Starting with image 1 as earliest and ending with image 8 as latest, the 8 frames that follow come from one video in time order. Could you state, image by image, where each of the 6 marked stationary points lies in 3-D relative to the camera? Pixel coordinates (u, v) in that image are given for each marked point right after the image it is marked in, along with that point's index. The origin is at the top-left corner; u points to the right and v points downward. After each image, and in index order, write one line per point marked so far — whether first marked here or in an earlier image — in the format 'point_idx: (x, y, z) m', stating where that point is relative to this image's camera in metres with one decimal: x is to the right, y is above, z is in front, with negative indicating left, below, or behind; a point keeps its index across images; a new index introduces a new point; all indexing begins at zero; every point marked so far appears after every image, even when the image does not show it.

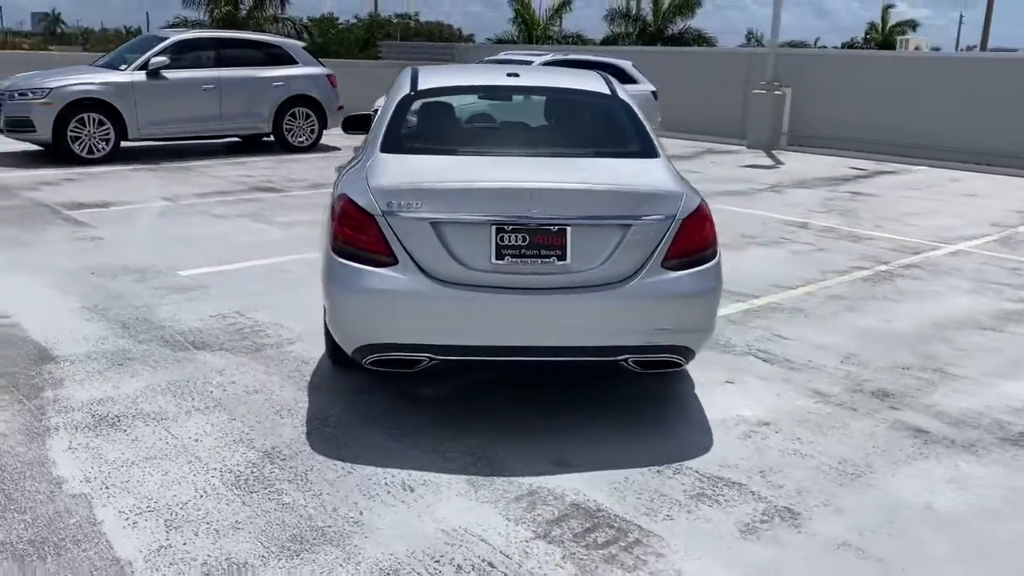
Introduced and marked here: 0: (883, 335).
0: (+2.5, -0.3, +6.0) m
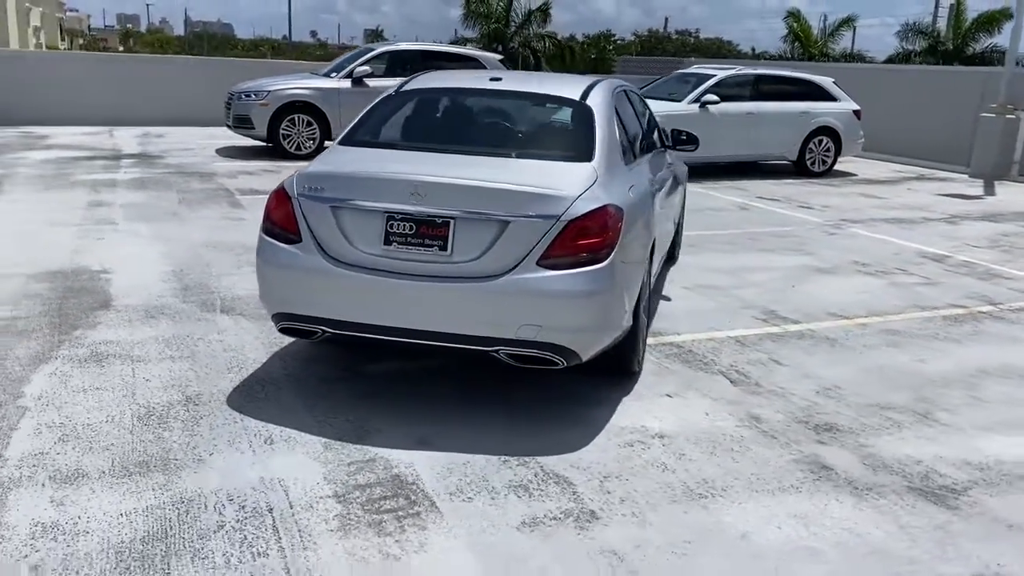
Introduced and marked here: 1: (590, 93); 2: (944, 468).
0: (+2.4, -0.5, +5.5) m
1: (+0.4, +1.2, +5.5) m
2: (+2.0, -0.8, +4.2) m
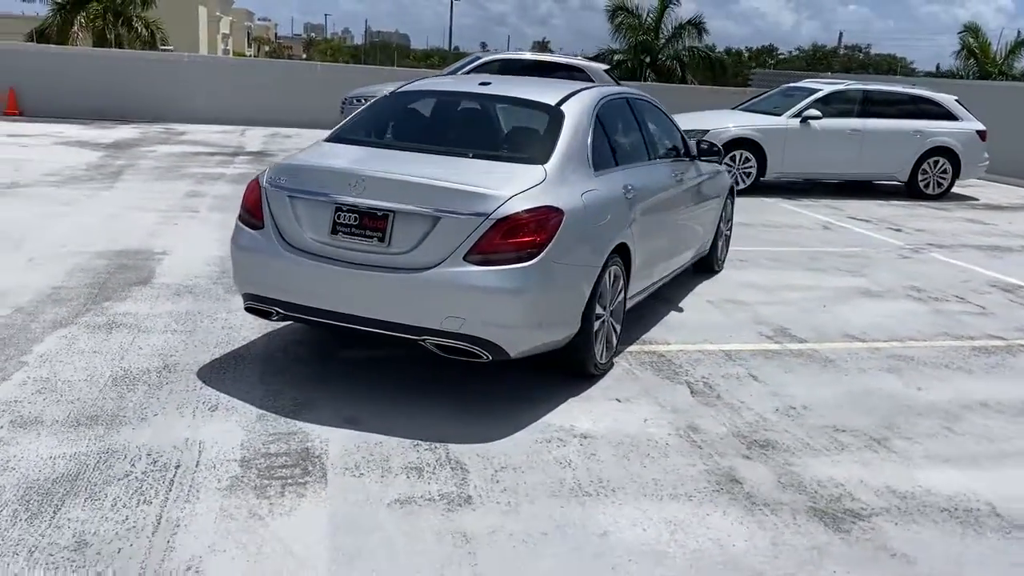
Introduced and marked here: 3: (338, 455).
0: (+2.1, -0.6, +5.3) m
1: (+0.4, +1.2, +5.6) m
2: (+1.6, -0.9, +4.0) m
3: (-0.8, -0.8, +4.1) m
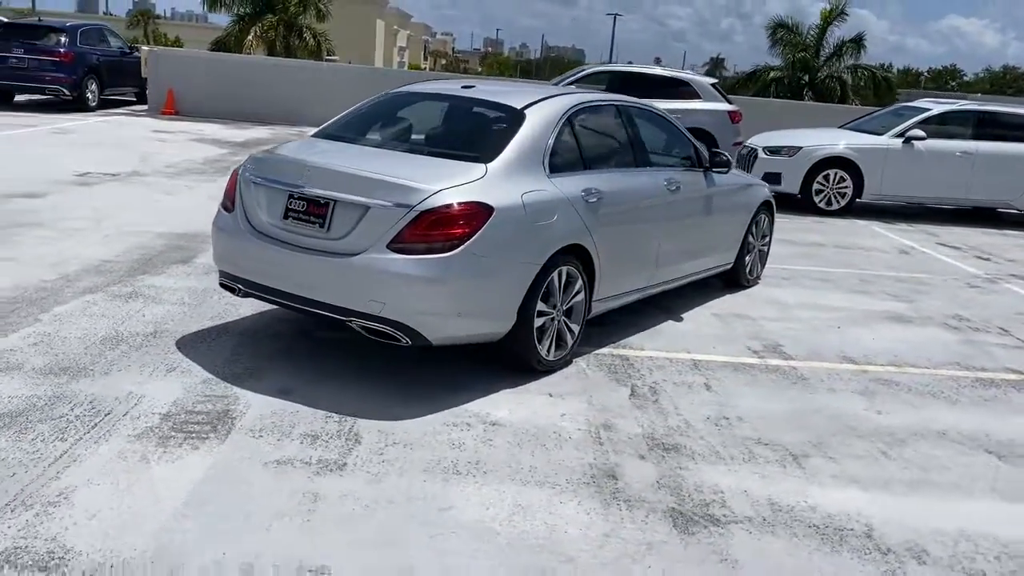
0: (+1.8, -0.7, +5.1) m
1: (+0.2, +1.2, +5.7) m
2: (+1.0, -1.0, +4.0) m
3: (-1.3, -0.6, +4.5) m
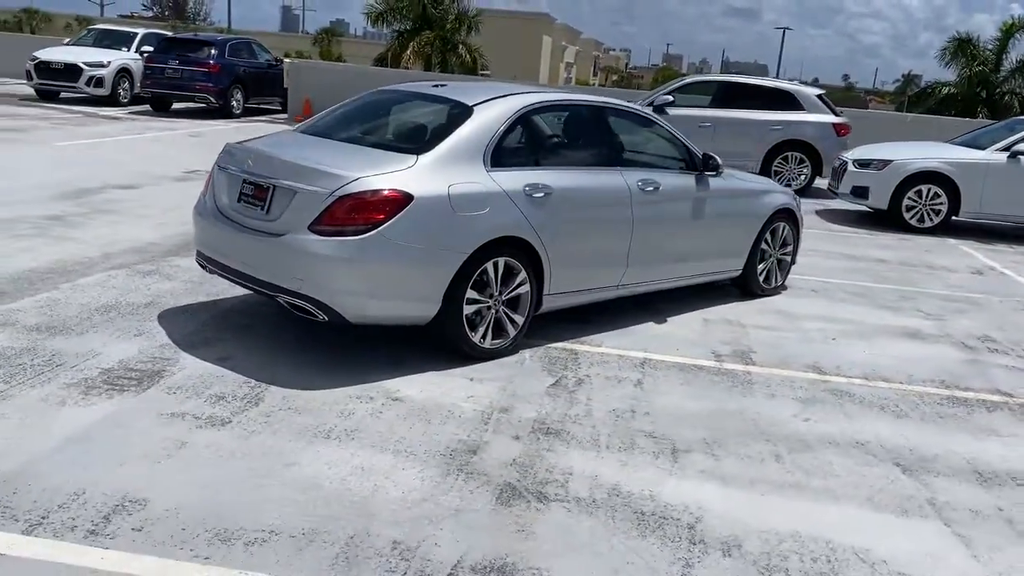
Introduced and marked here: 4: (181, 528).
0: (+1.3, -0.7, +5.0) m
1: (-0.1, +1.3, +6.0) m
2: (+0.3, -0.9, +4.1) m
3: (-1.9, -0.5, +5.0) m
4: (-1.3, -0.9, +3.5) m
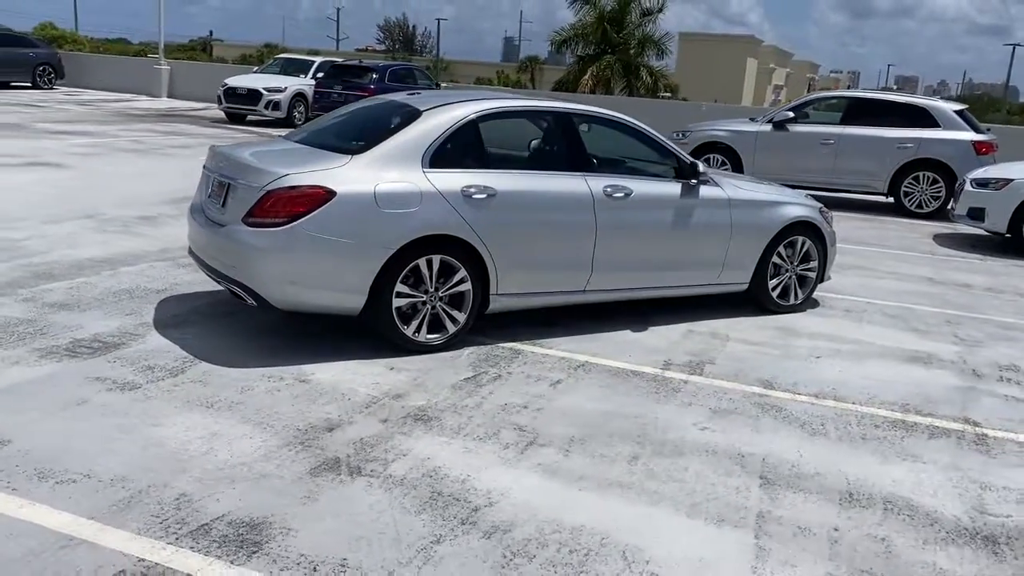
0: (+0.7, -0.7, +4.9) m
1: (-0.4, +1.3, +6.2) m
2: (-0.5, -0.8, +4.3) m
3: (-2.4, -0.4, +5.6) m
4: (-2.2, -0.8, +4.0) m
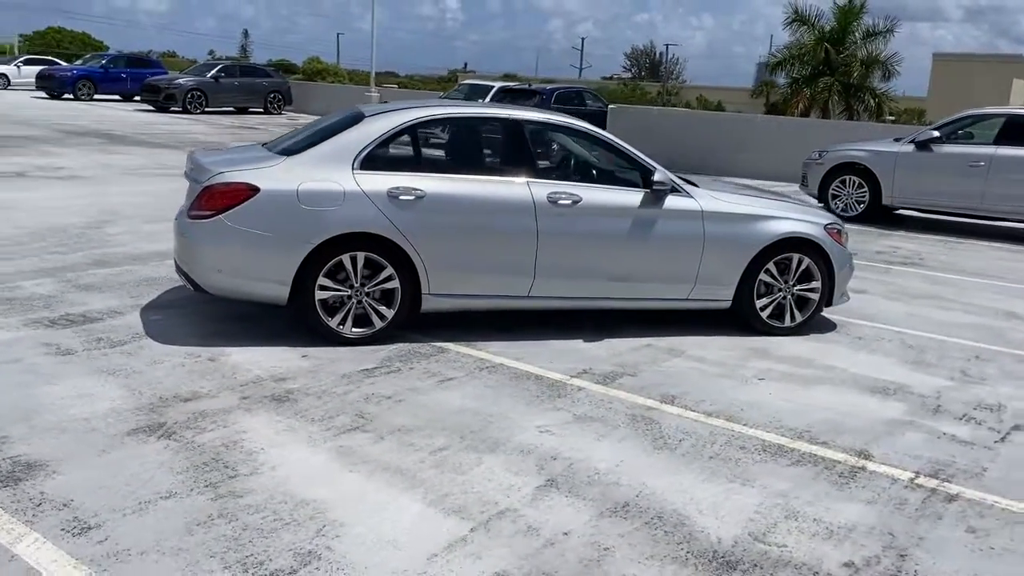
0: (-0.2, -0.7, +5.0) m
1: (-0.7, +1.3, +6.5) m
2: (-1.5, -0.7, +4.6) m
3: (-2.9, -0.3, +6.5) m
4: (-3.2, -0.6, +4.8) m
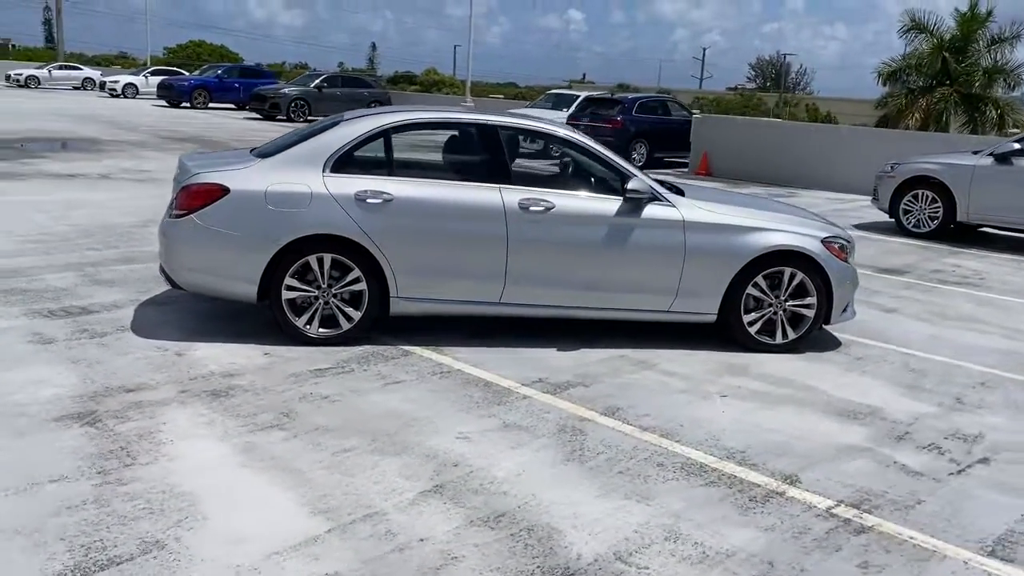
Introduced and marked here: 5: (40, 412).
0: (-0.6, -0.8, +5.0) m
1: (-0.9, +1.3, +6.6) m
2: (-2.0, -0.7, +4.8) m
3: (-3.1, -0.2, +6.8) m
4: (-3.6, -0.5, +5.2) m
5: (-2.5, -0.7, +4.9) m
